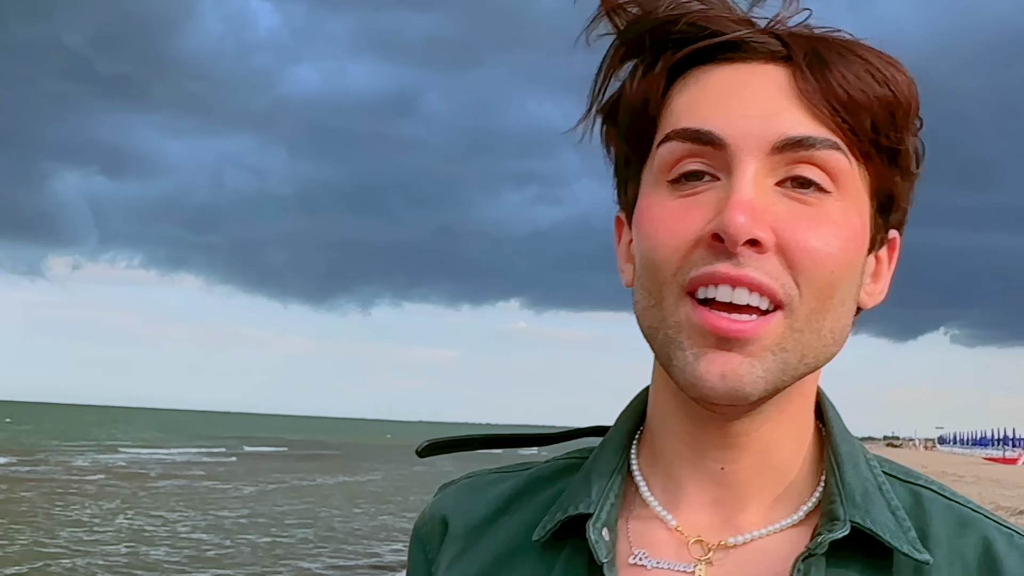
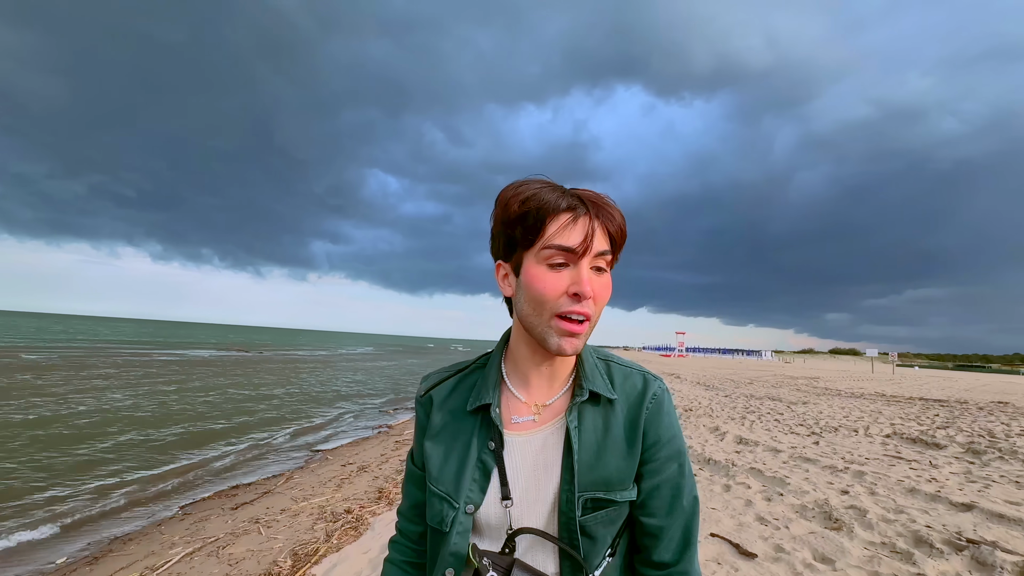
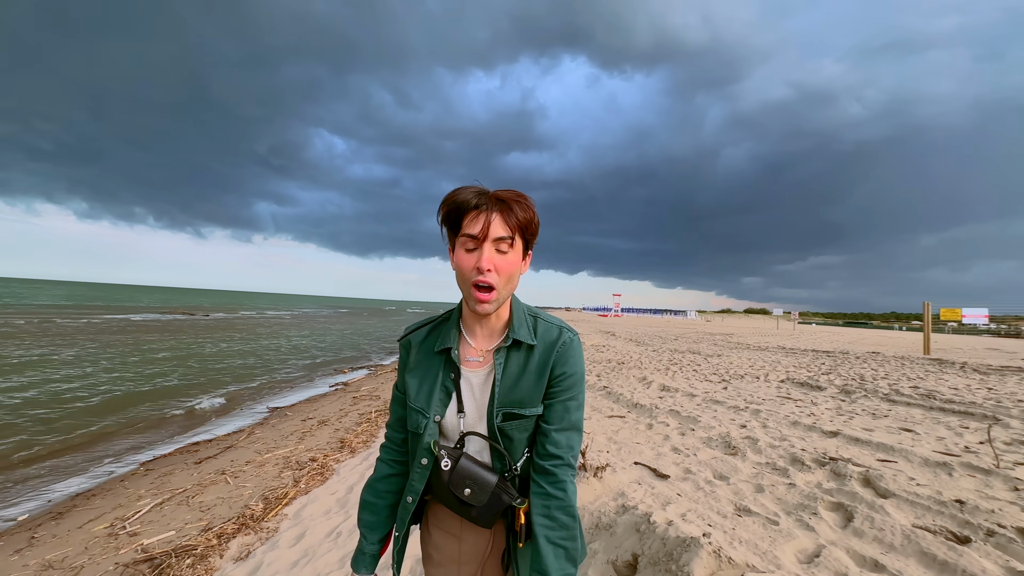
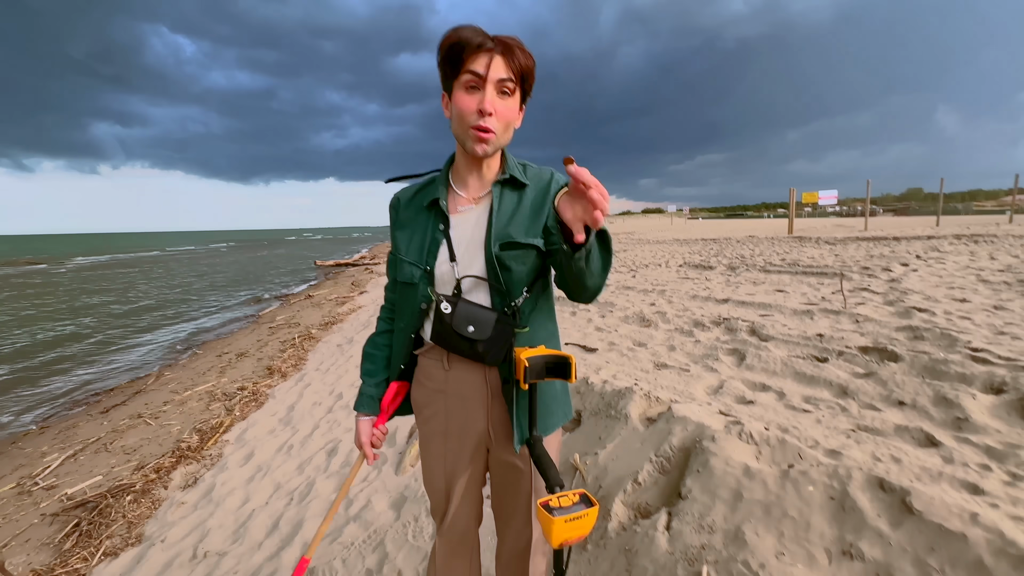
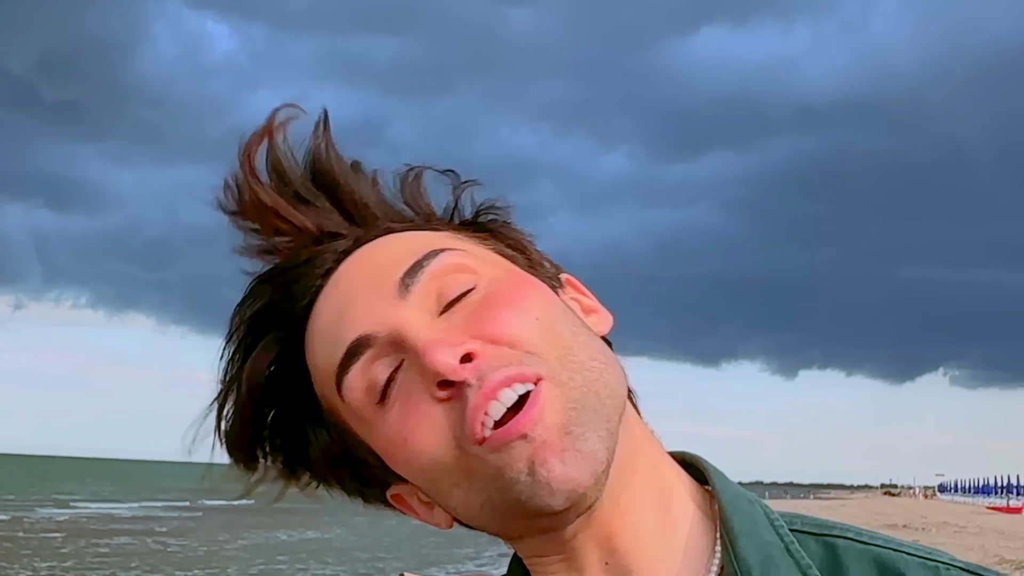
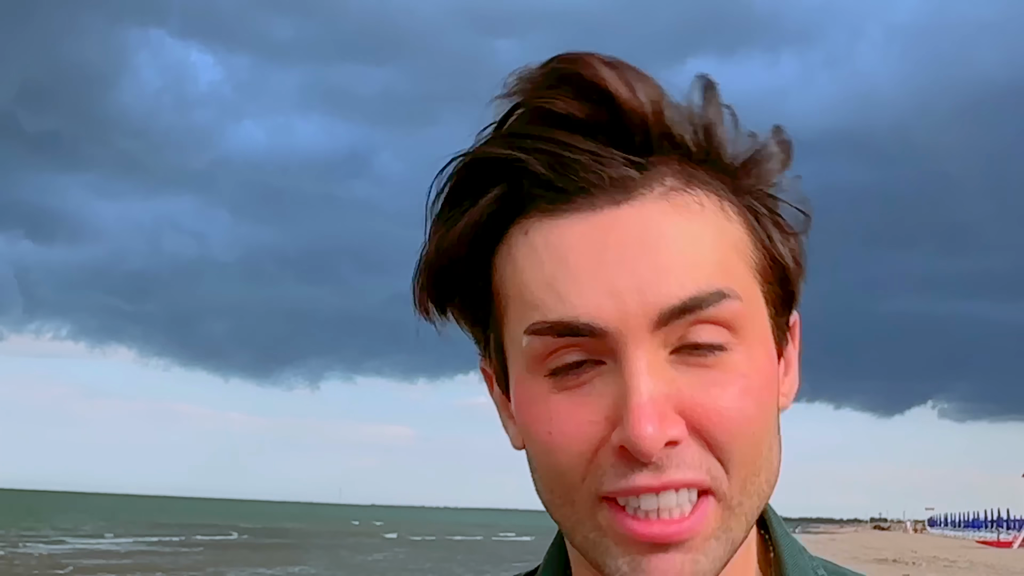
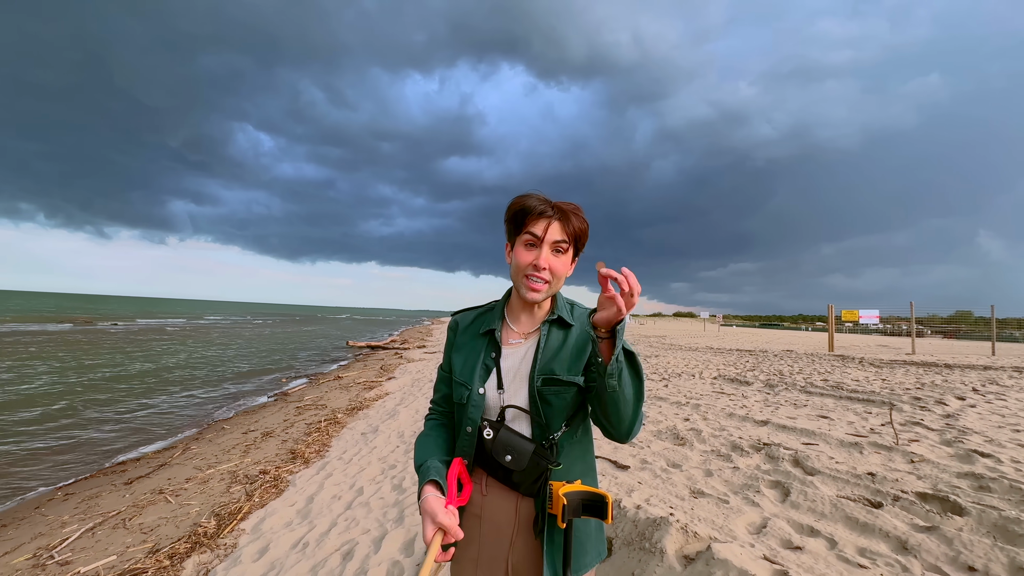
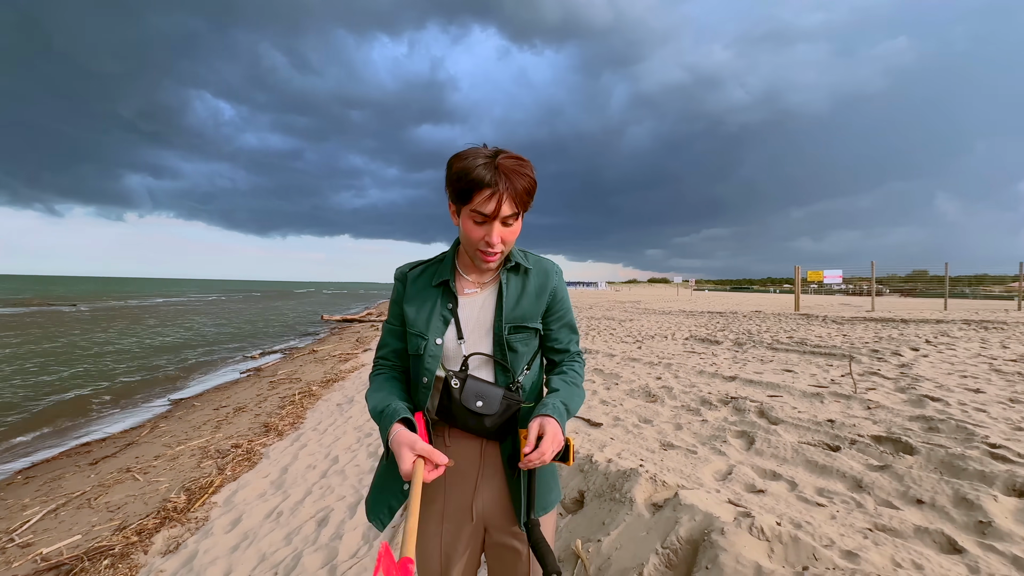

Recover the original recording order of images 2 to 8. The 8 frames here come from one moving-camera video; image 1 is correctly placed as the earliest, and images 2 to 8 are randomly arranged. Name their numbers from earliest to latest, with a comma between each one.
5, 6, 2, 3, 8, 7, 4
